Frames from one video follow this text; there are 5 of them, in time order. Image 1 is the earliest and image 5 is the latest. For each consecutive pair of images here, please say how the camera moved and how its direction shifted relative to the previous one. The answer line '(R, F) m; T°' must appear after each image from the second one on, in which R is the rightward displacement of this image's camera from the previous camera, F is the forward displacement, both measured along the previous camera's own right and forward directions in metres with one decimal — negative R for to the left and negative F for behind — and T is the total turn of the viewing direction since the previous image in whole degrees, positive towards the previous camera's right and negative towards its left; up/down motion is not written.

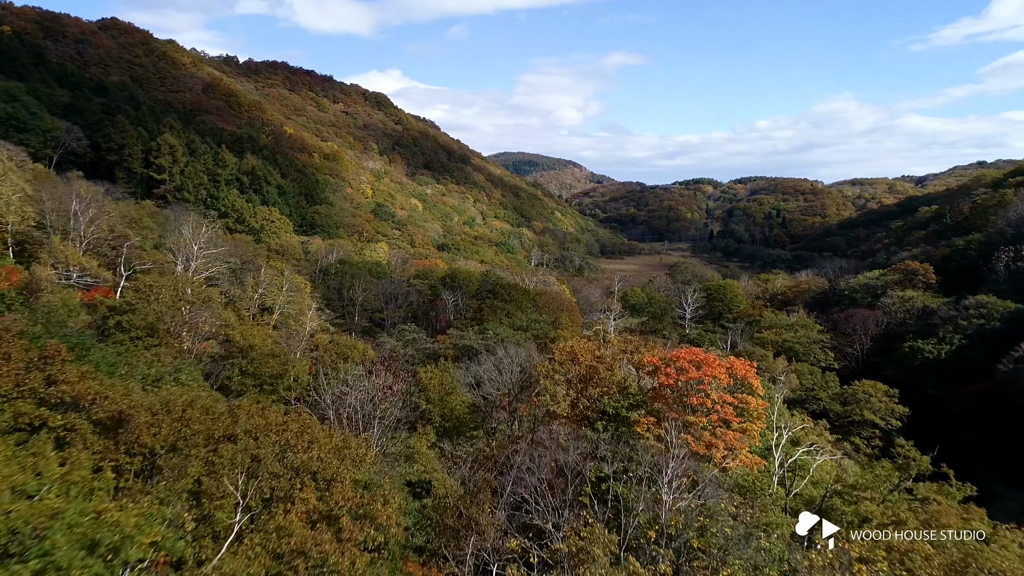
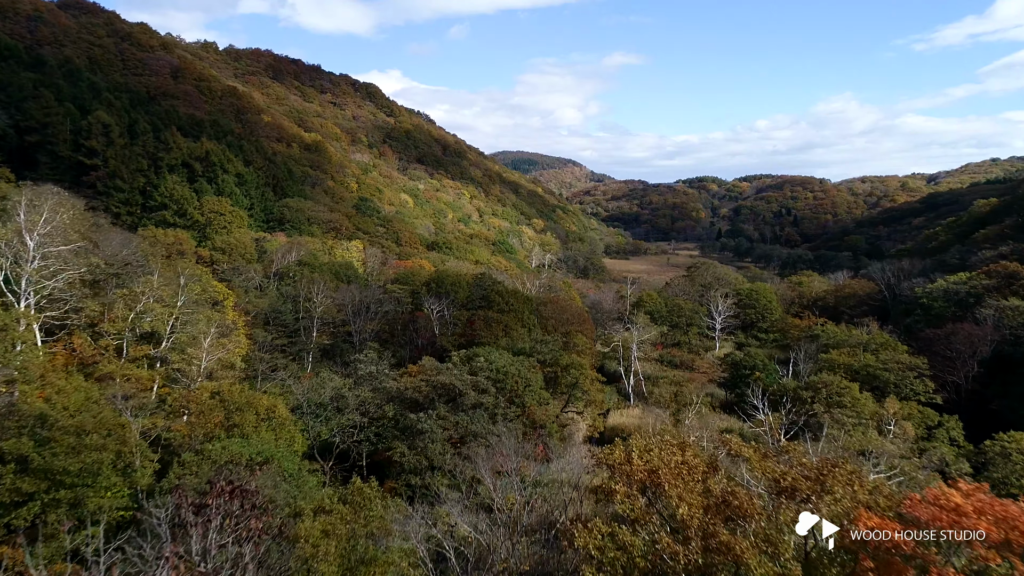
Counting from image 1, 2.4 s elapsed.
(0.0, +6.7) m; 0°
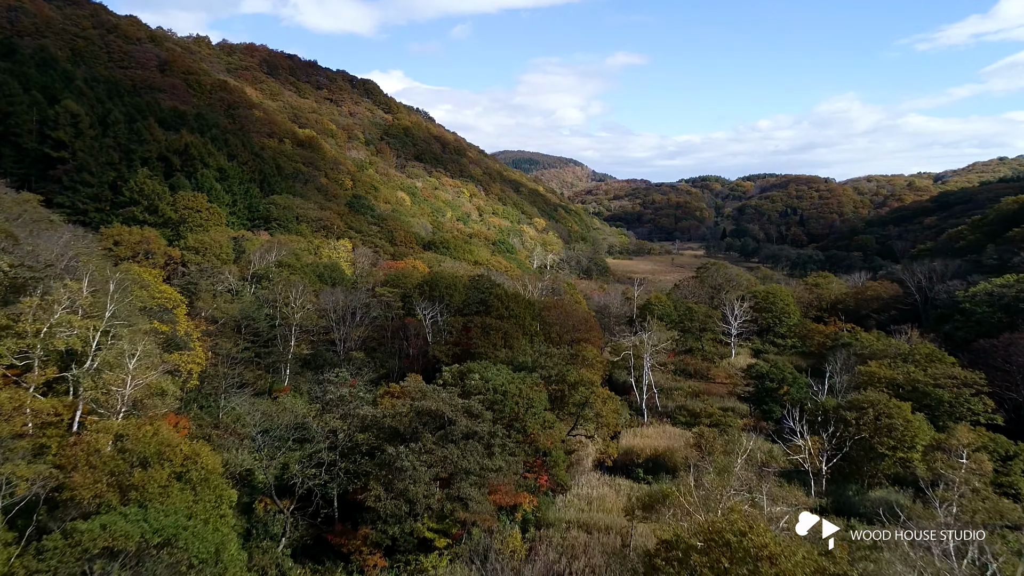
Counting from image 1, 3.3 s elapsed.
(0.0, +2.6) m; 0°
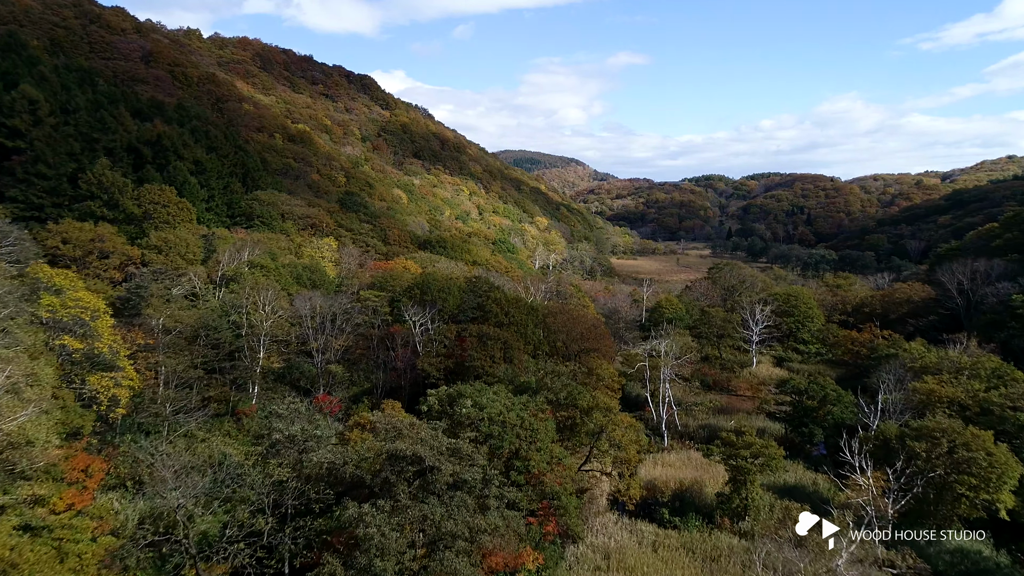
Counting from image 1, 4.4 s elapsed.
(0.0, +3.0) m; 0°
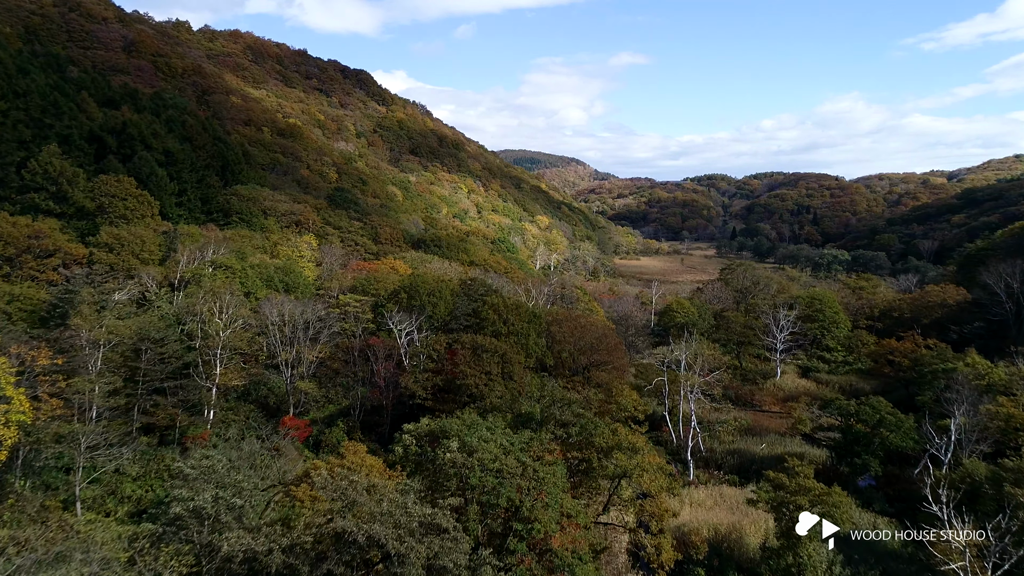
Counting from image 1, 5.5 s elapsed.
(0.0, +3.0) m; 0°
